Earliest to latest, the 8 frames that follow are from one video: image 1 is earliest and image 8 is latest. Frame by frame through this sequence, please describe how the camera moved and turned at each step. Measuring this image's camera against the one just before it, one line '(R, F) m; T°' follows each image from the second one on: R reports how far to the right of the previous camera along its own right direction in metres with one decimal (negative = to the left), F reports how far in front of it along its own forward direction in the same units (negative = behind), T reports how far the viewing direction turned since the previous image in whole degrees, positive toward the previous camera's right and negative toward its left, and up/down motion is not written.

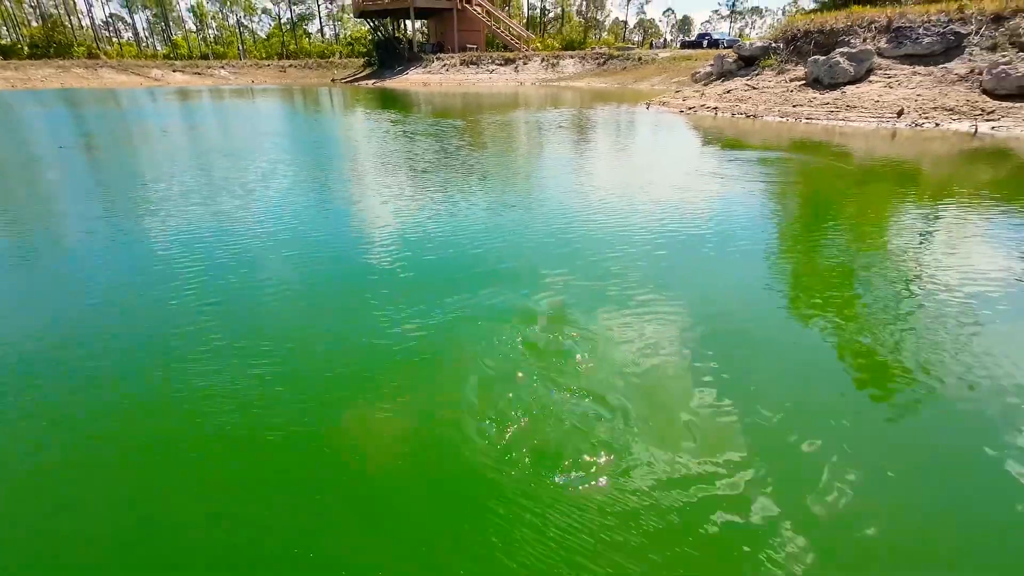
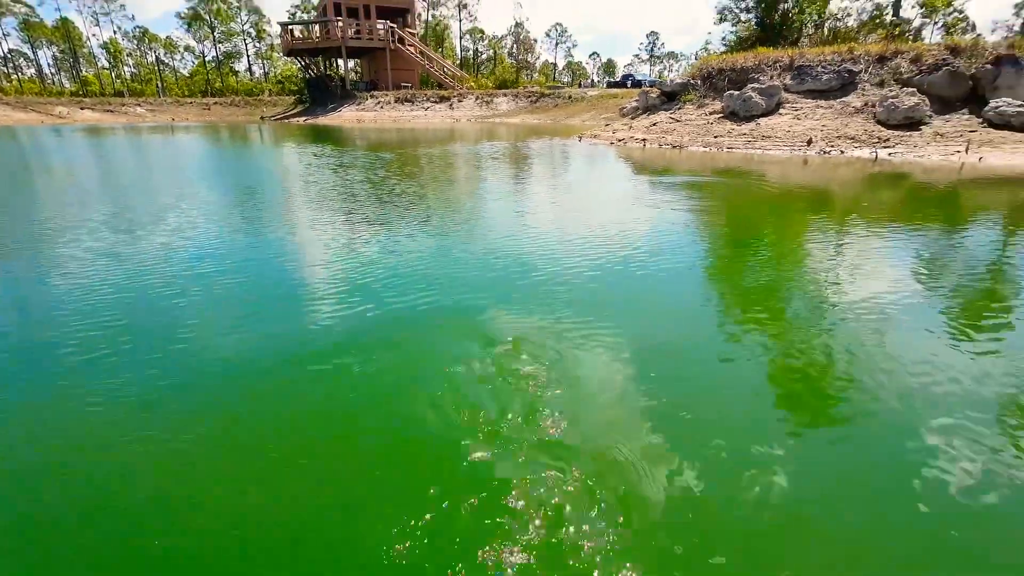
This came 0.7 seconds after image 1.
(+0.1, +0.4) m; +7°
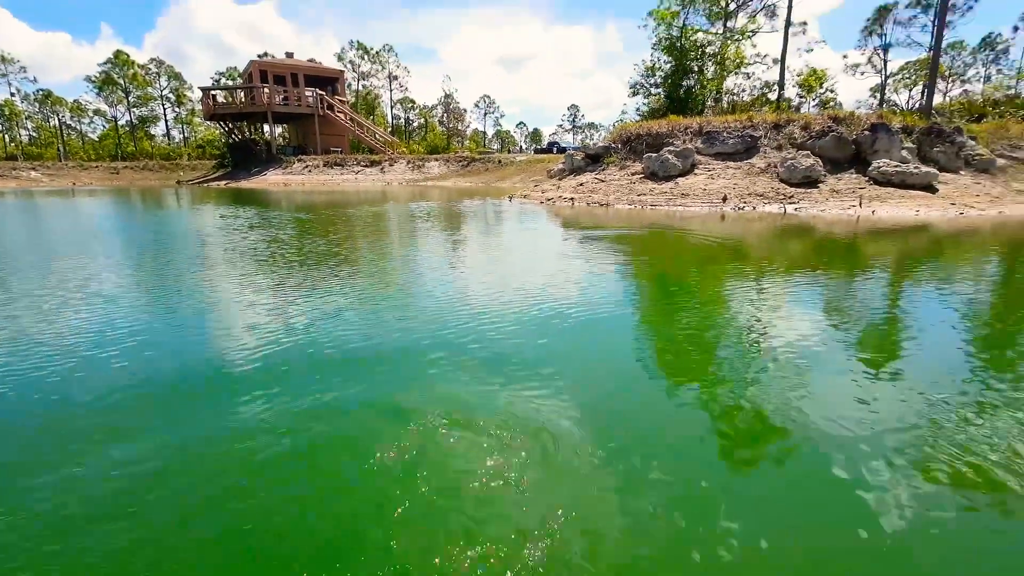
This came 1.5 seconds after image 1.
(+0.1, +0.5) m; +8°
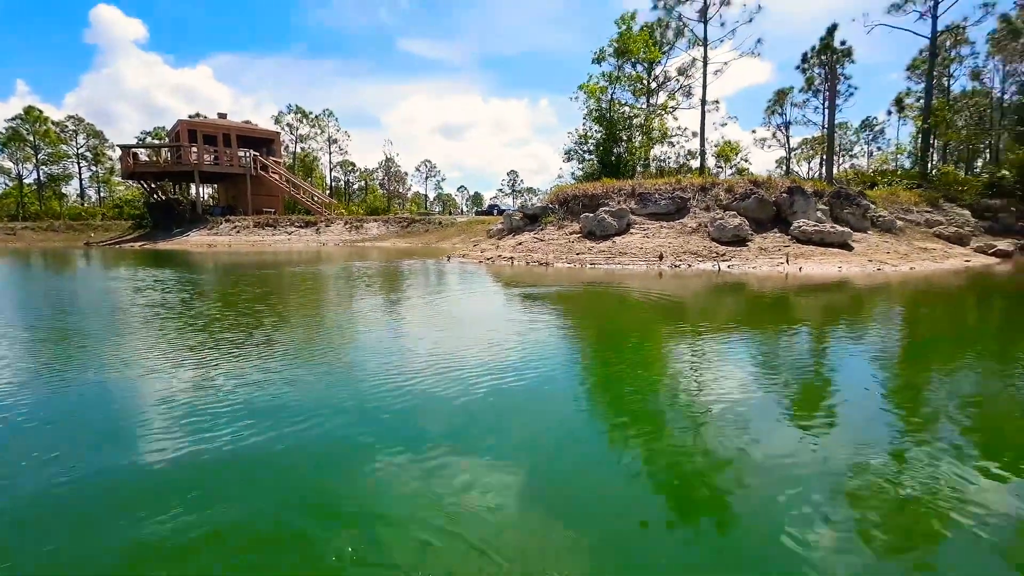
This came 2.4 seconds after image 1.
(+0.2, +0.7) m; +7°
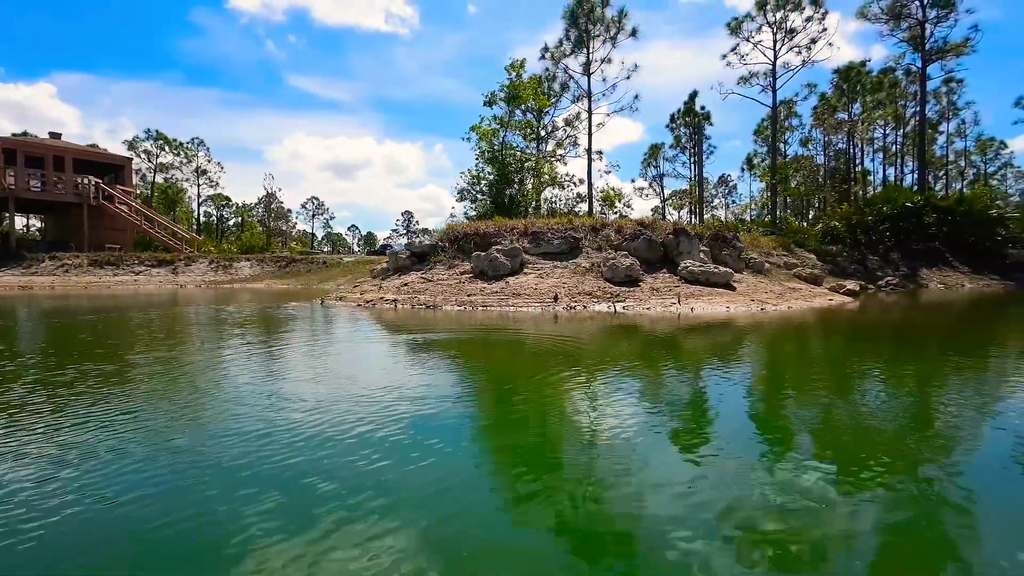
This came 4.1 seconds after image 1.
(+0.3, +1.3) m; +12°
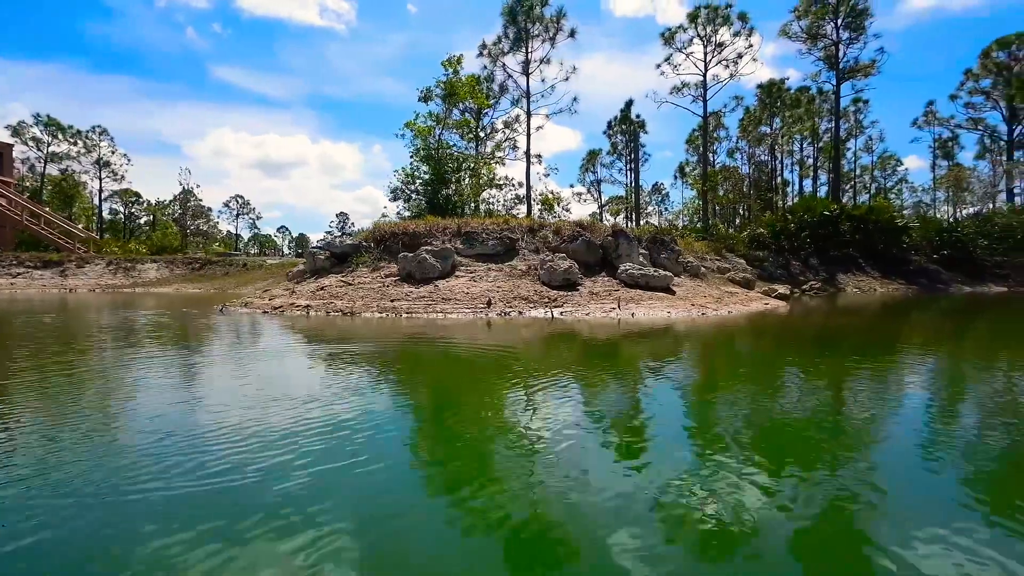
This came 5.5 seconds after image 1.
(+0.3, +1.1) m; +7°
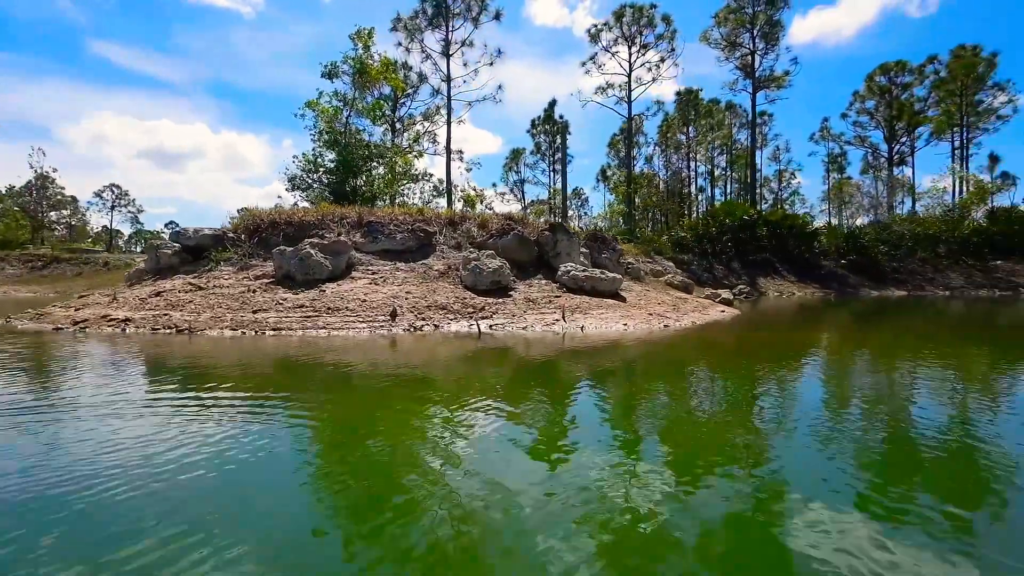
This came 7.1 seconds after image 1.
(+0.1, +2.8) m; +9°
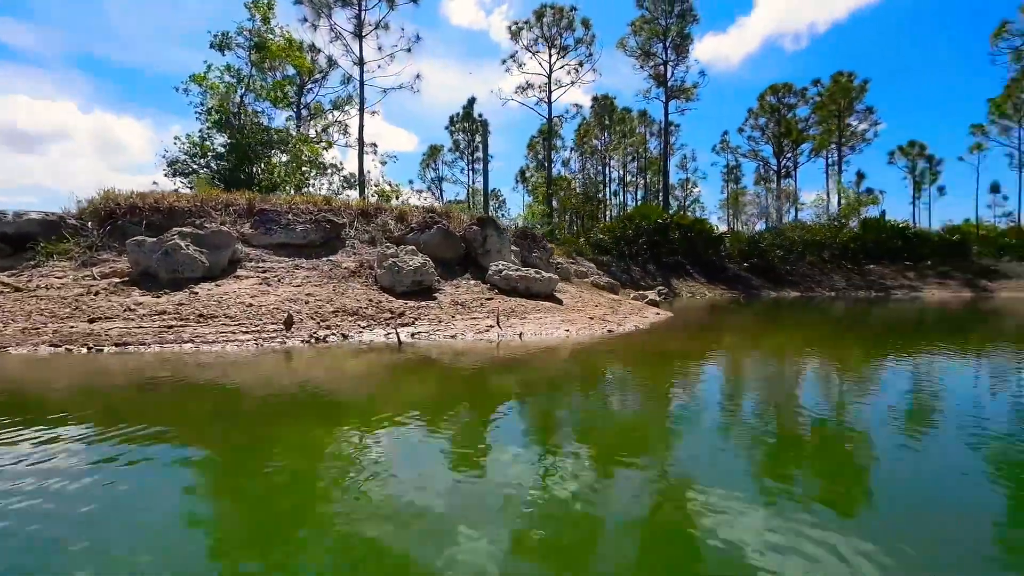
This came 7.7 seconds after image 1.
(-0.2, +1.3) m; +10°
